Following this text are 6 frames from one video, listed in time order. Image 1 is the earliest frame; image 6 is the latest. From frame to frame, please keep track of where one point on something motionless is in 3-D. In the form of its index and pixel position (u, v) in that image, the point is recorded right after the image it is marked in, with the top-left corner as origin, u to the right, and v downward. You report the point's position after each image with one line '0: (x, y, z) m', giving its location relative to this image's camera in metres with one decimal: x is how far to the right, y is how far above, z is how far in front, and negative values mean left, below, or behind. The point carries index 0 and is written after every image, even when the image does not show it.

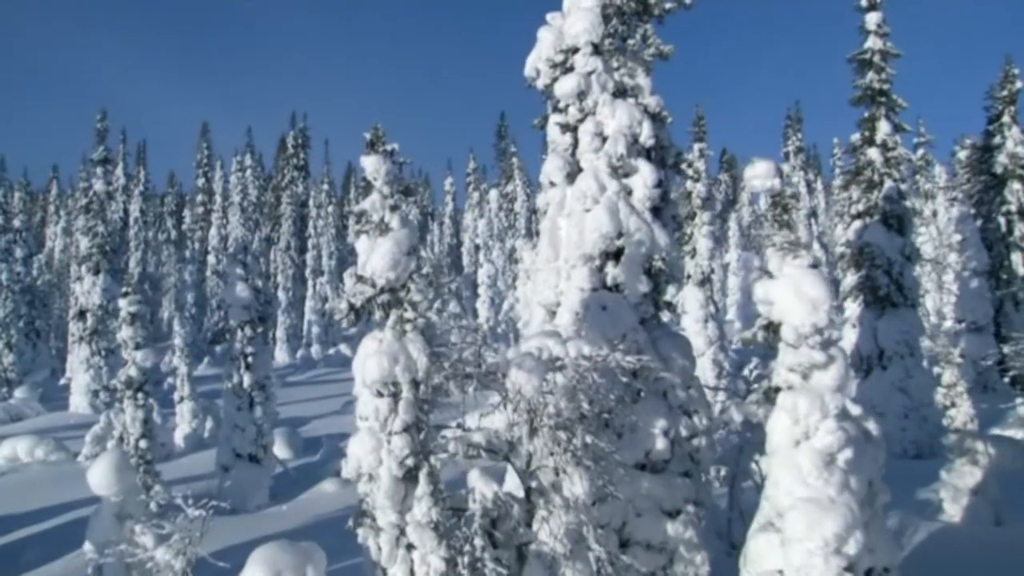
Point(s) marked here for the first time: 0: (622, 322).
0: (+1.8, -0.6, +16.3) m
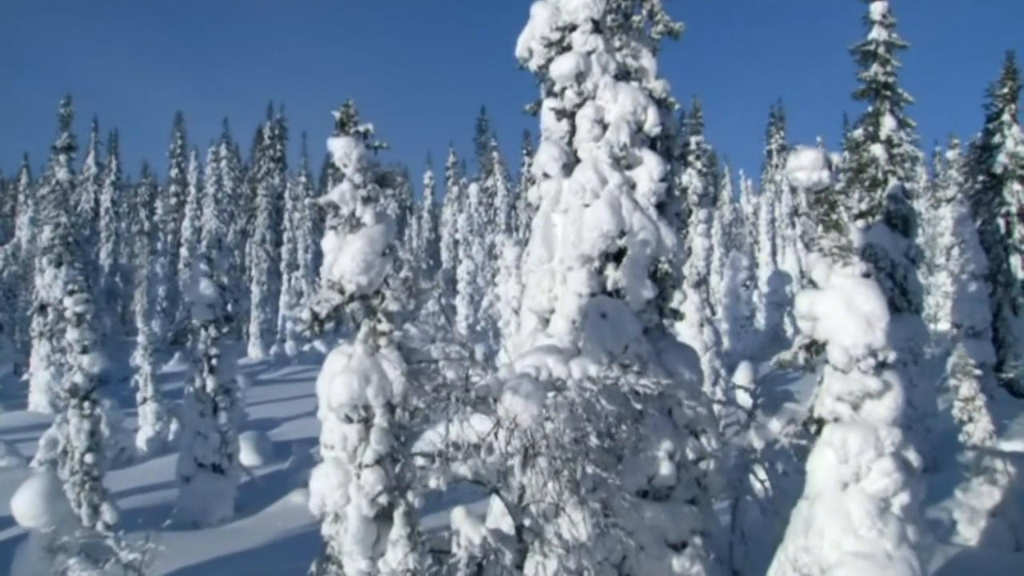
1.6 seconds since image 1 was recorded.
0: (+1.6, -0.7, +14.5) m
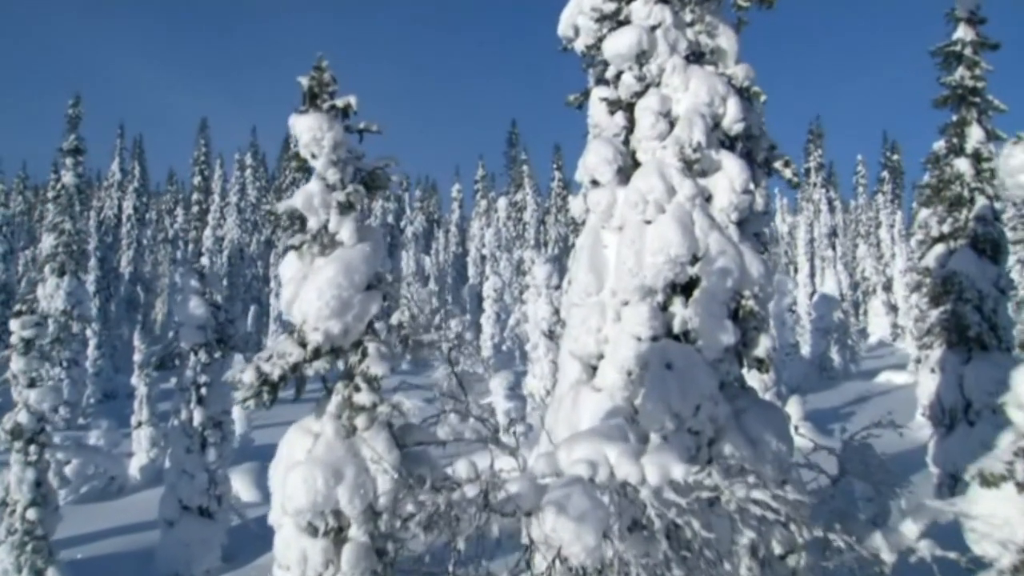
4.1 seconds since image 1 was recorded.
0: (+2.1, -1.1, +11.1) m
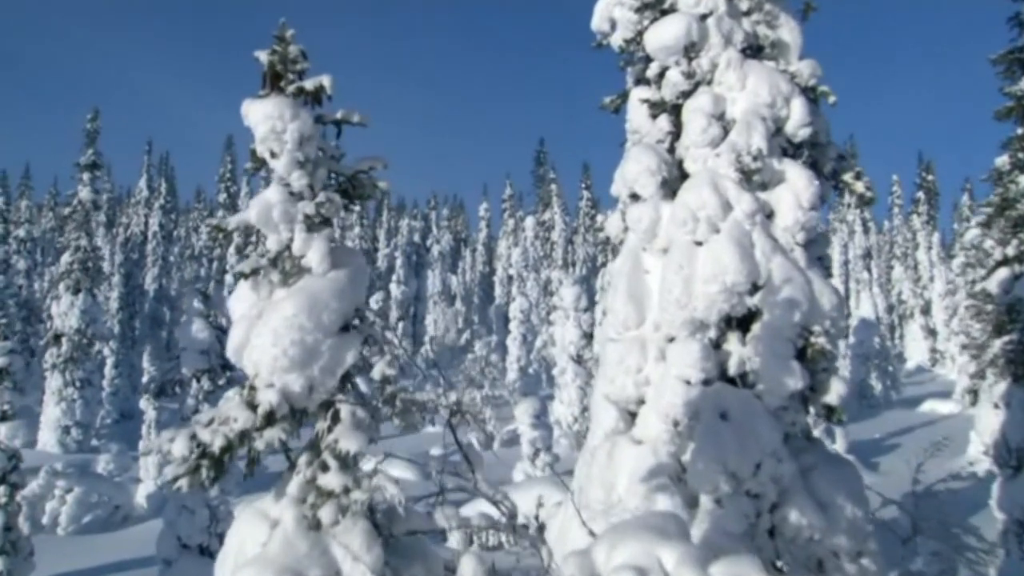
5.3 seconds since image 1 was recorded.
0: (+2.3, -1.5, +9.2) m
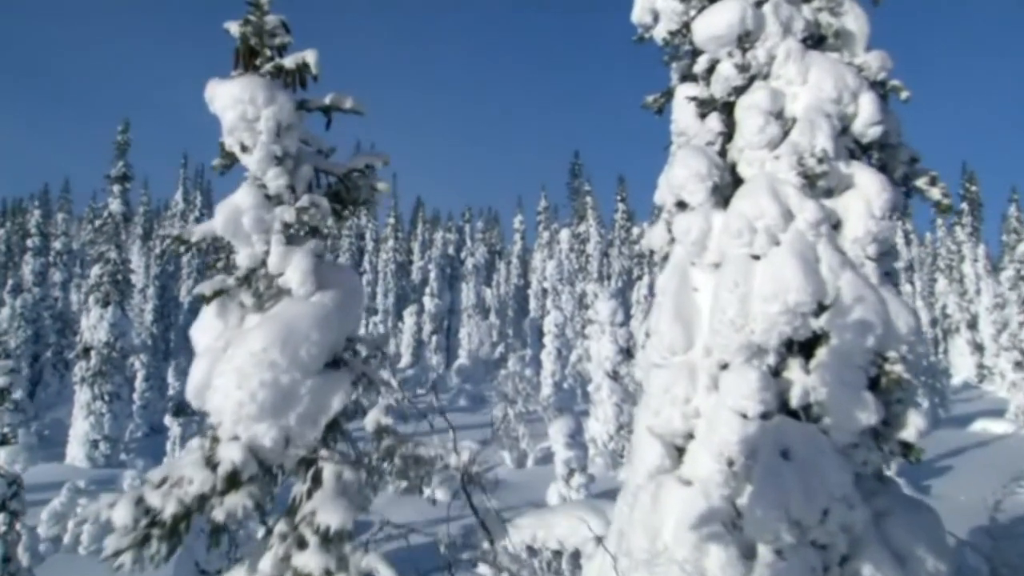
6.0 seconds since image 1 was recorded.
0: (+2.5, -1.6, +8.0) m
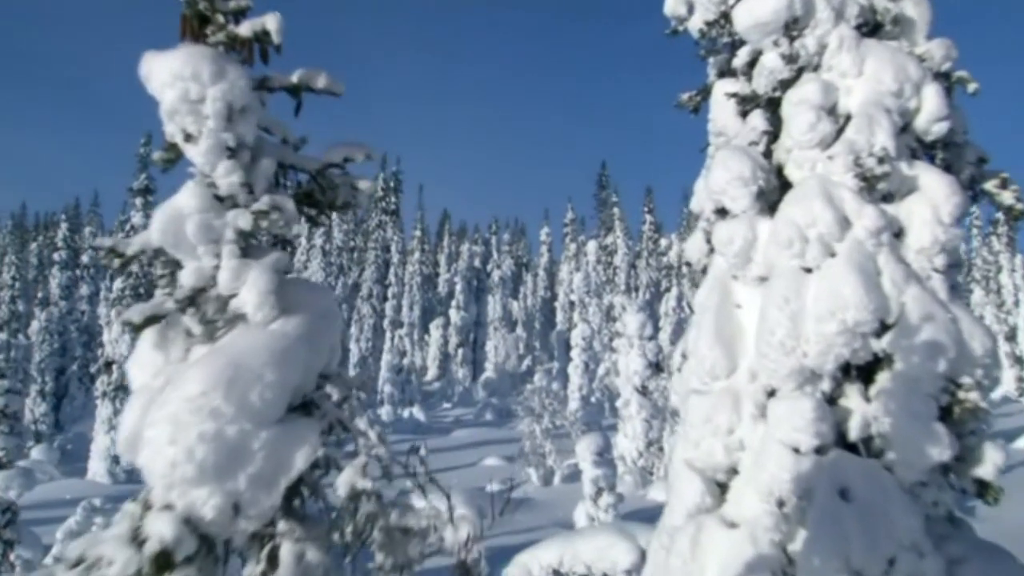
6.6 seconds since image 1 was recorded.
0: (+2.7, -1.8, +7.0) m
